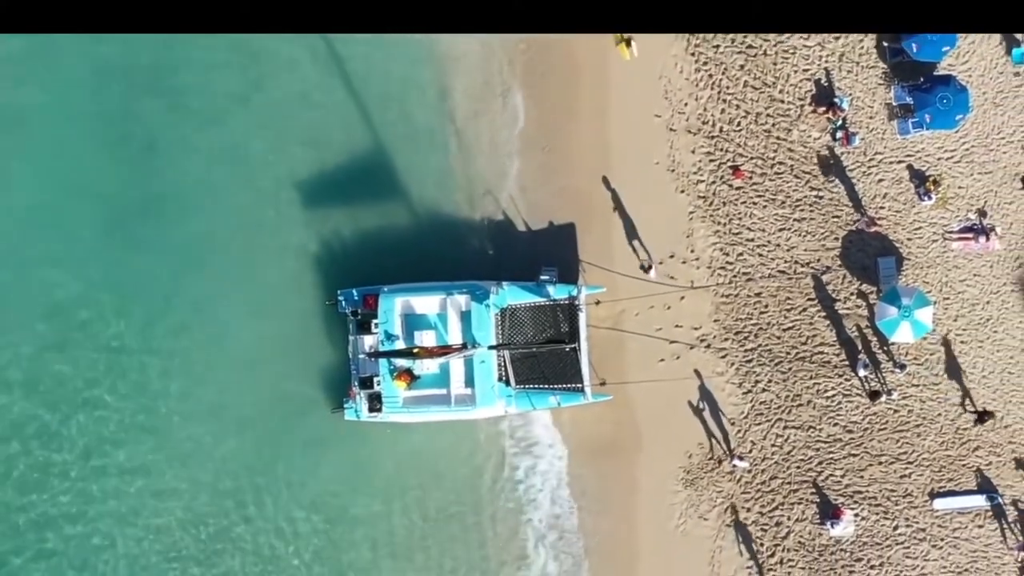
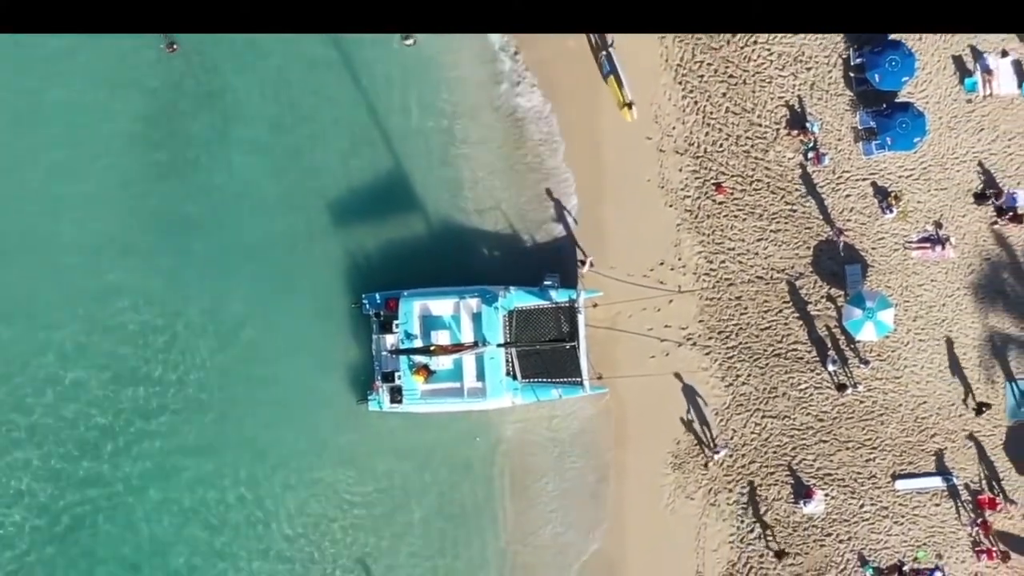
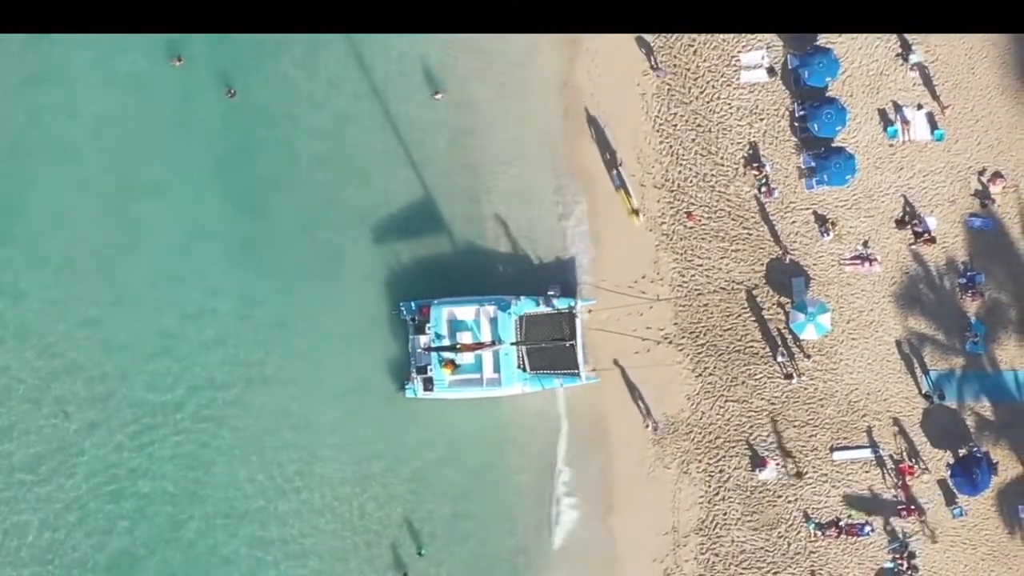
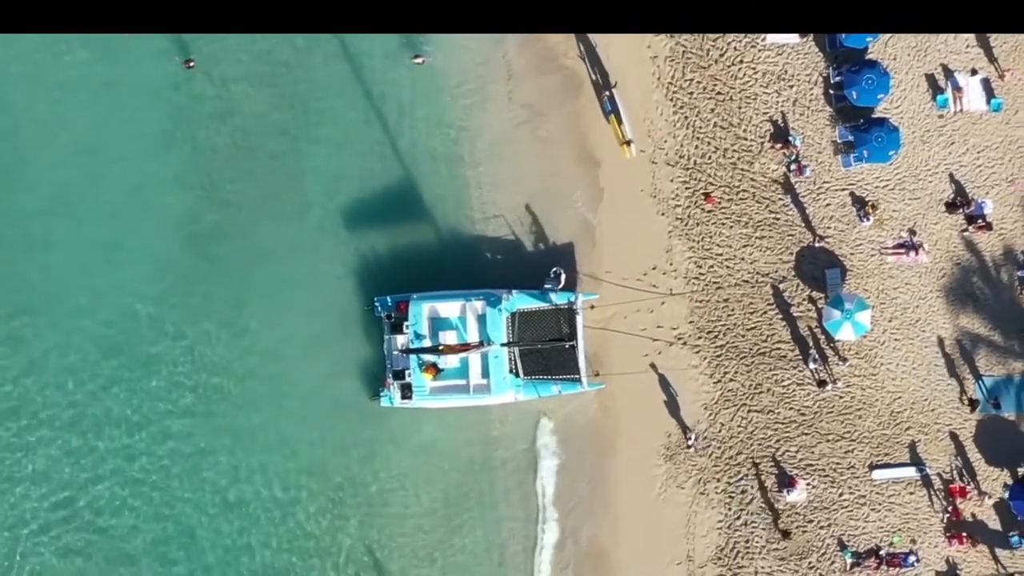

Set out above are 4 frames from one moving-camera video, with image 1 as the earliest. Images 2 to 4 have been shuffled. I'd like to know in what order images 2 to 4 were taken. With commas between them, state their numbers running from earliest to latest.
2, 4, 3
